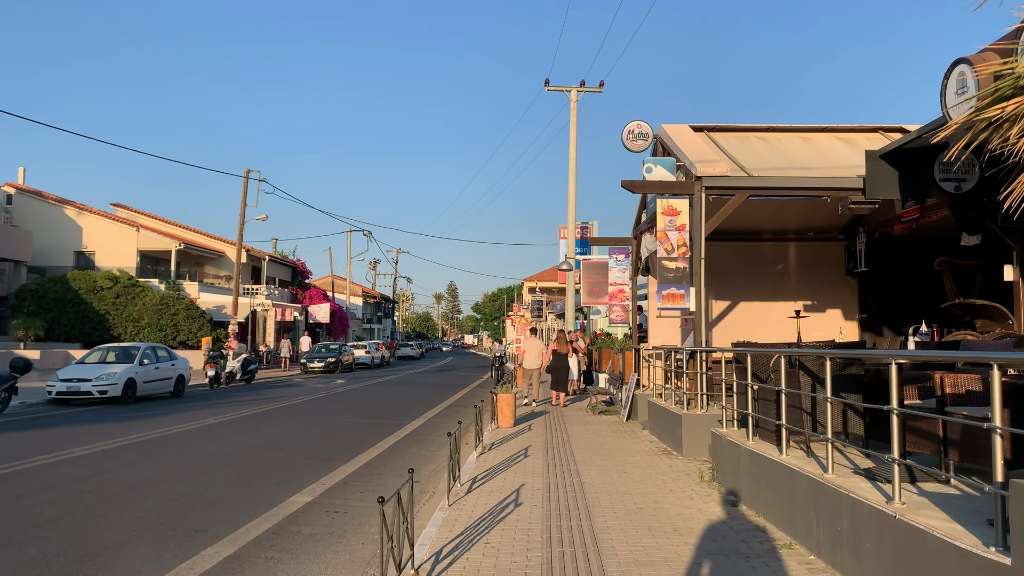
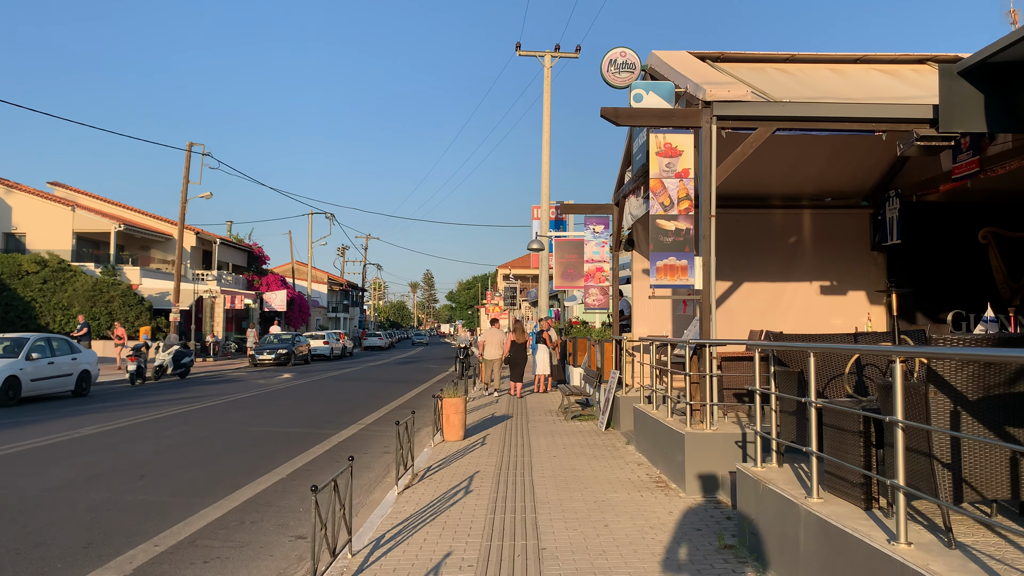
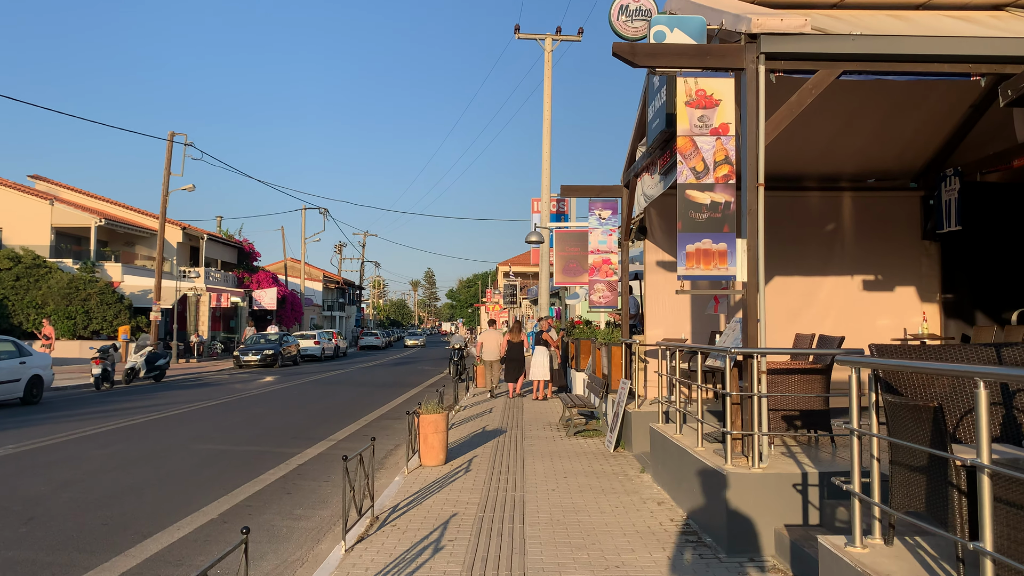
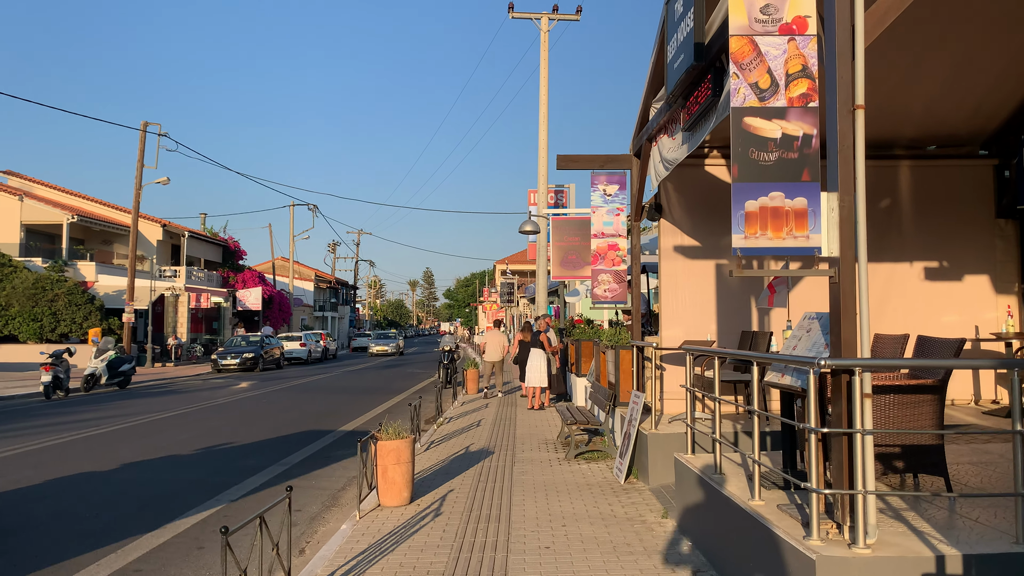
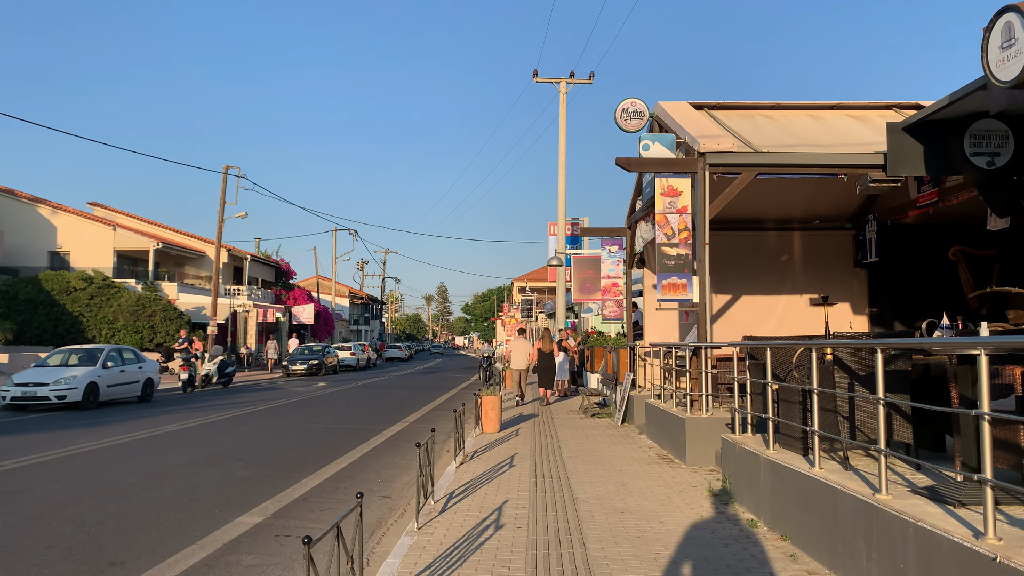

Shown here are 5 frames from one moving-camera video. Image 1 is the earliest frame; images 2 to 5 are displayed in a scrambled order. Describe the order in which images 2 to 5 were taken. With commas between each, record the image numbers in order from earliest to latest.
5, 2, 3, 4
